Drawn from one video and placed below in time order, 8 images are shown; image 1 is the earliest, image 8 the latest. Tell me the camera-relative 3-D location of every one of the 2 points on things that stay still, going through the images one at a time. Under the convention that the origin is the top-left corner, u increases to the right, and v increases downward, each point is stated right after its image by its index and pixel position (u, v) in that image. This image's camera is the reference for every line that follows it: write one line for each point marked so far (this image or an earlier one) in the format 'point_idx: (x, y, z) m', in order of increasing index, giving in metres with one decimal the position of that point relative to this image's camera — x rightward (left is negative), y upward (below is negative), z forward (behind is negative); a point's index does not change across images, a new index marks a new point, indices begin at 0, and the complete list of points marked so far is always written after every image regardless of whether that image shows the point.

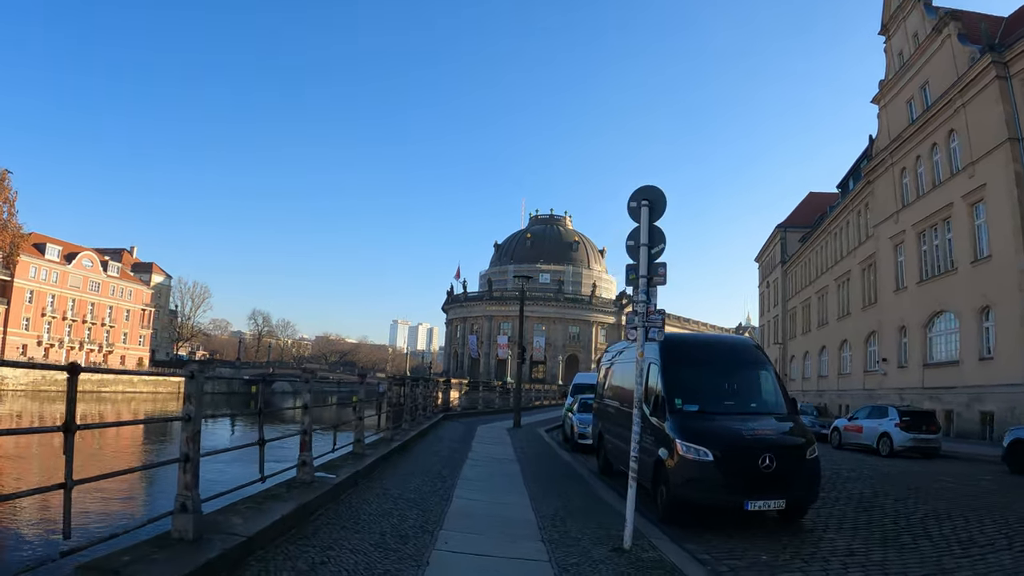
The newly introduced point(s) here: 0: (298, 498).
0: (-2.2, -2.1, +6.7) m
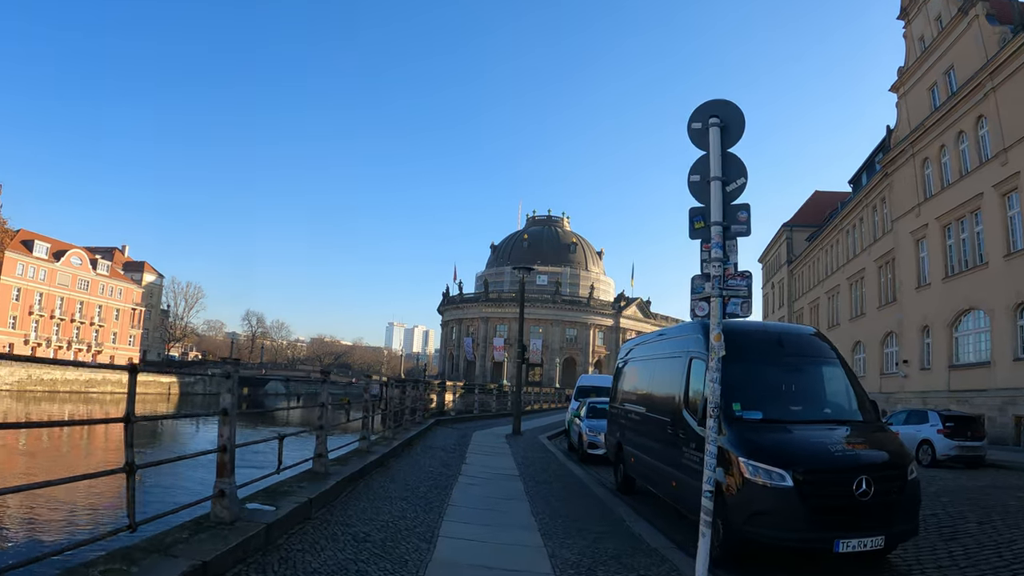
0: (-2.1, -1.8, +4.5) m
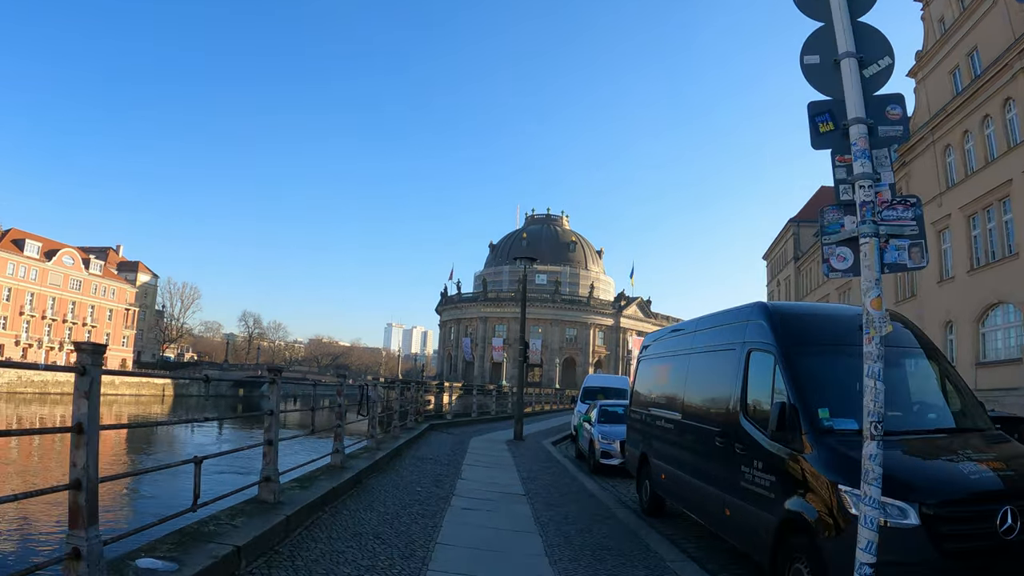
0: (-2.0, -1.5, +2.6) m
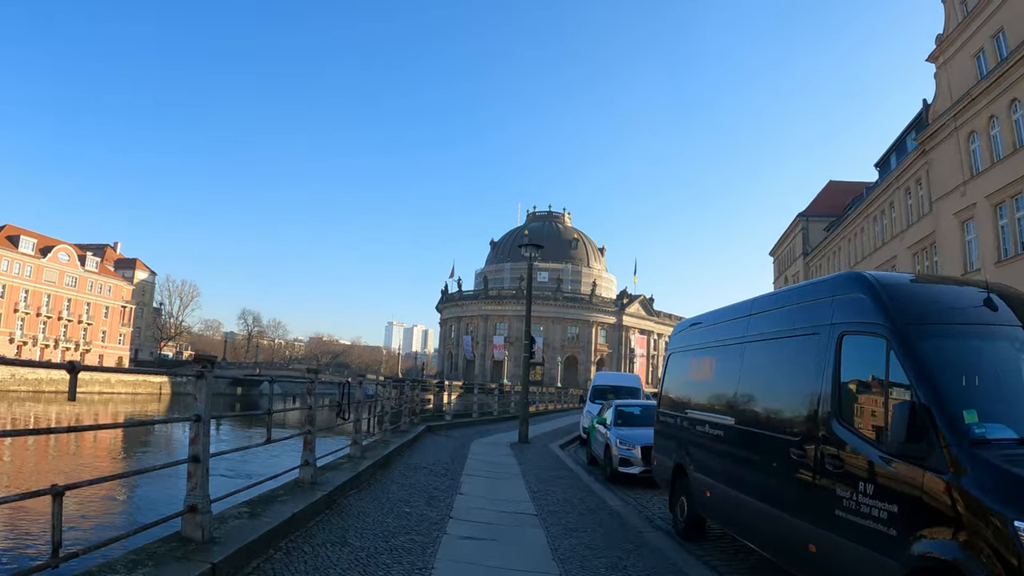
0: (-1.9, -1.2, +1.1) m
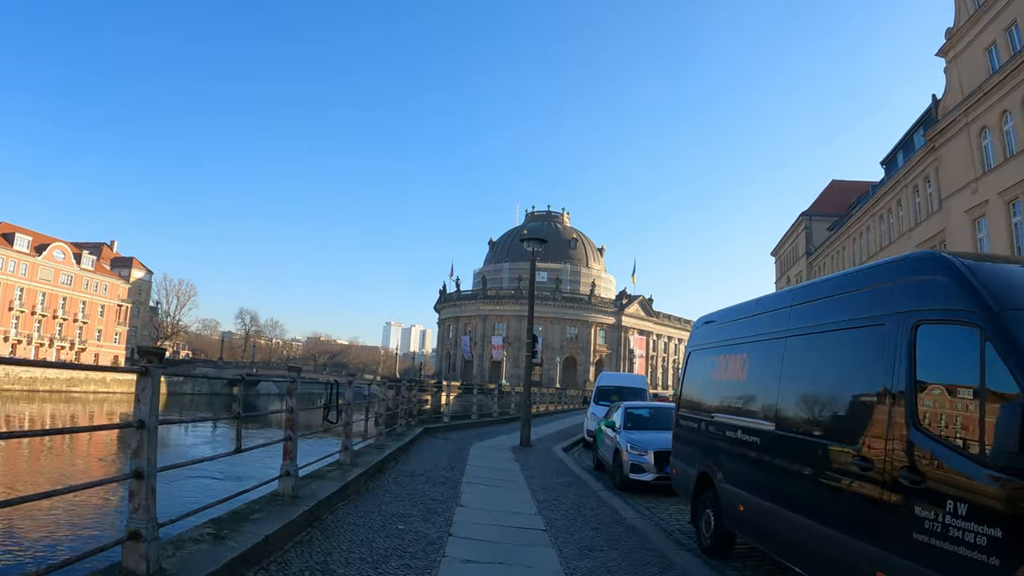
0: (-1.8, -1.1, +0.2) m
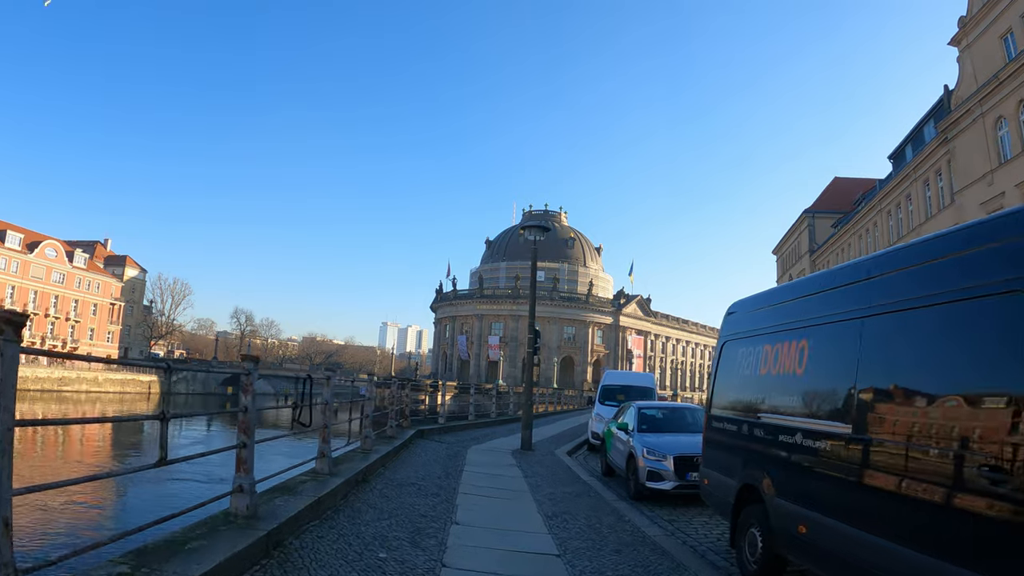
0: (-1.7, -0.9, -0.9) m
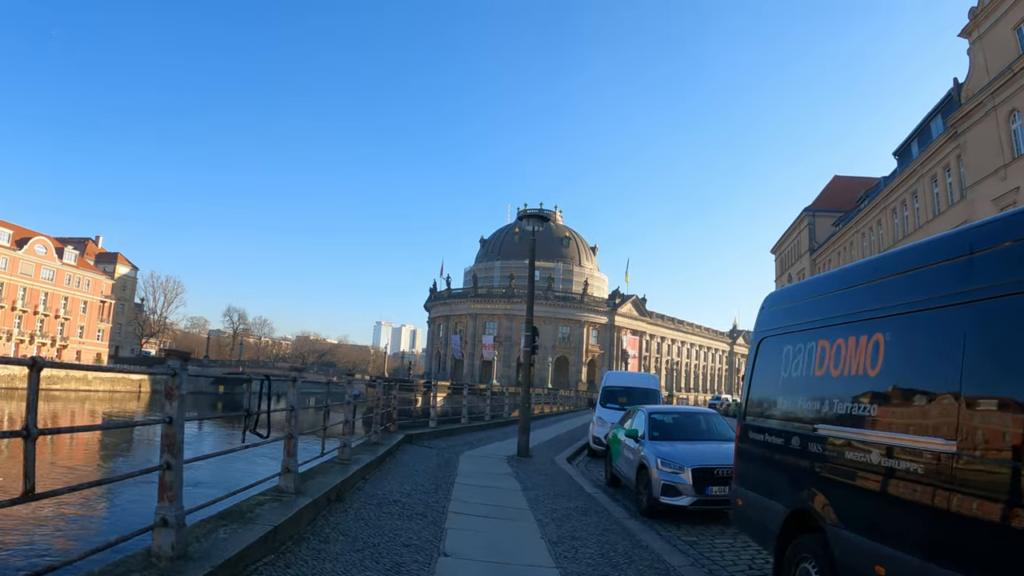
0: (-1.7, -0.8, -2.1) m
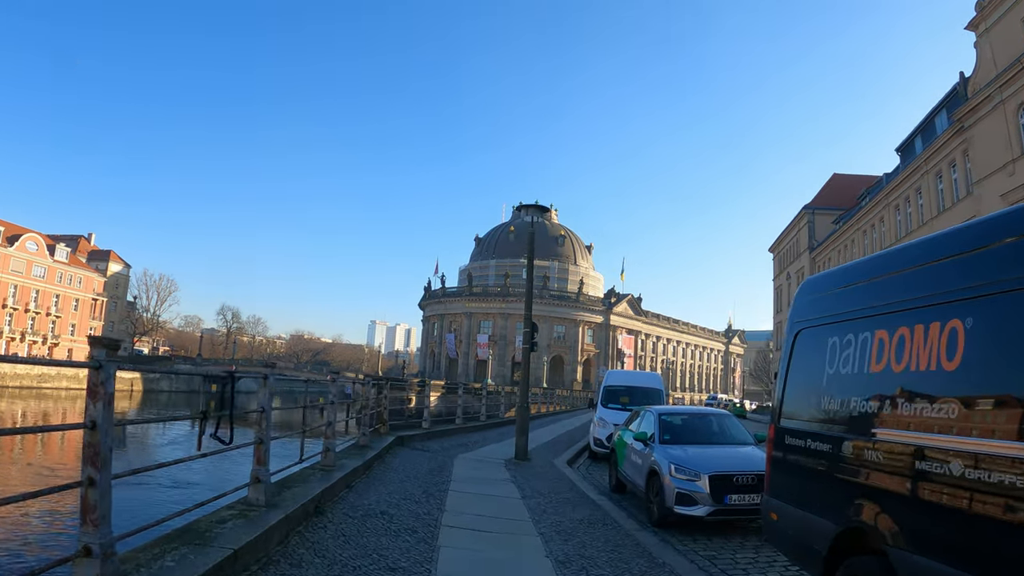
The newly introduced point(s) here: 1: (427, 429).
0: (-1.6, -0.6, -2.9) m
1: (-2.5, -4.0, +19.2) m
